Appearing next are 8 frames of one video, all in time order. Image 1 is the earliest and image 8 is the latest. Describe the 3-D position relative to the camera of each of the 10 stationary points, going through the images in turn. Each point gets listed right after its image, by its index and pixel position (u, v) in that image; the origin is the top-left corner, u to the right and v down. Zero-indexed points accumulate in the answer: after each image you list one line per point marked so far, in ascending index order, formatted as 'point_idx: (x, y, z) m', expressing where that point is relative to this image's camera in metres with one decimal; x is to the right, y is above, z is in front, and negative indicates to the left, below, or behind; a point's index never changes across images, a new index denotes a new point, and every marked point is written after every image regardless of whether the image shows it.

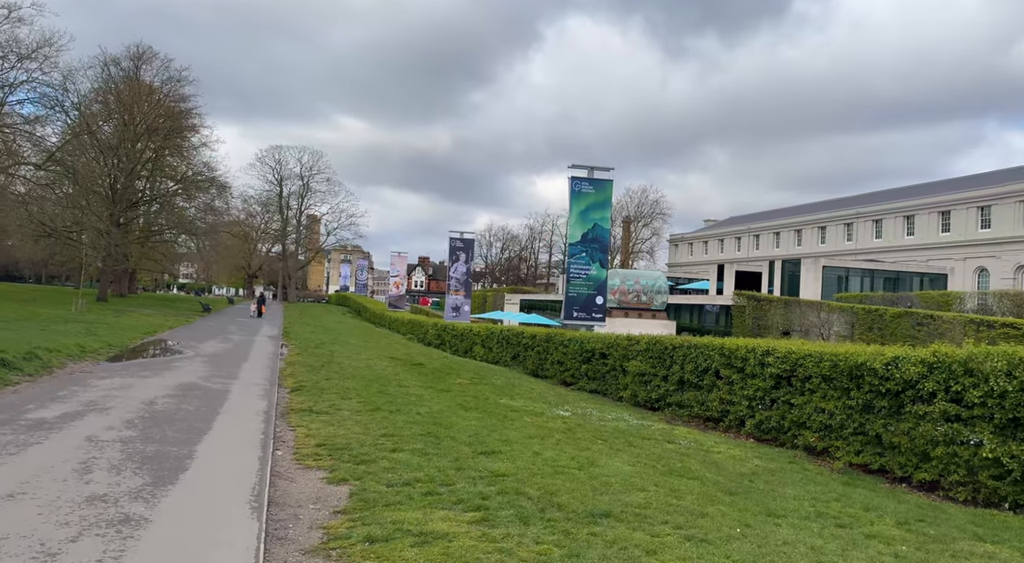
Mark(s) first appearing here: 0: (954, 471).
0: (+5.1, -2.2, +8.9) m
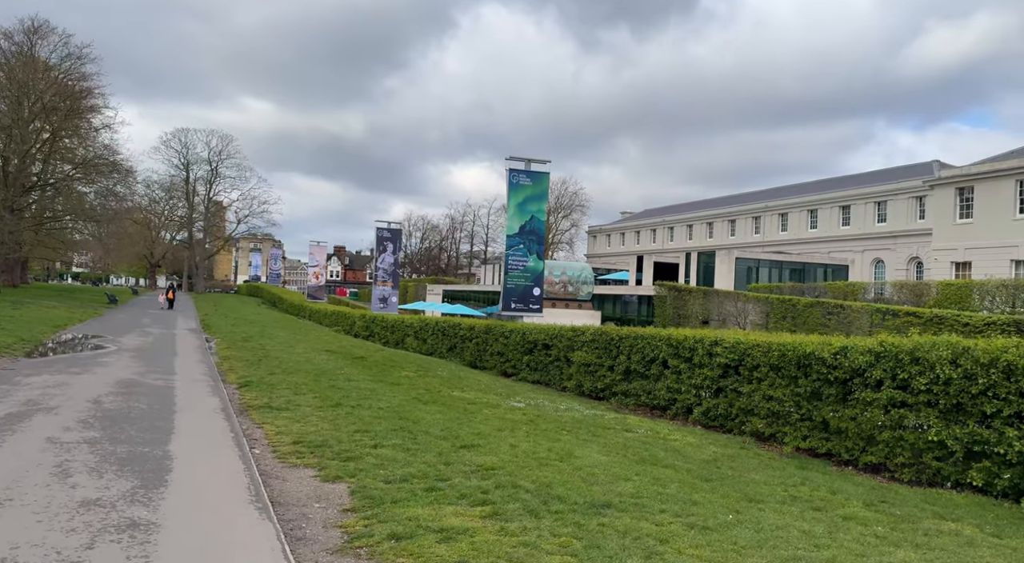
0: (+4.8, -2.1, +9.5) m
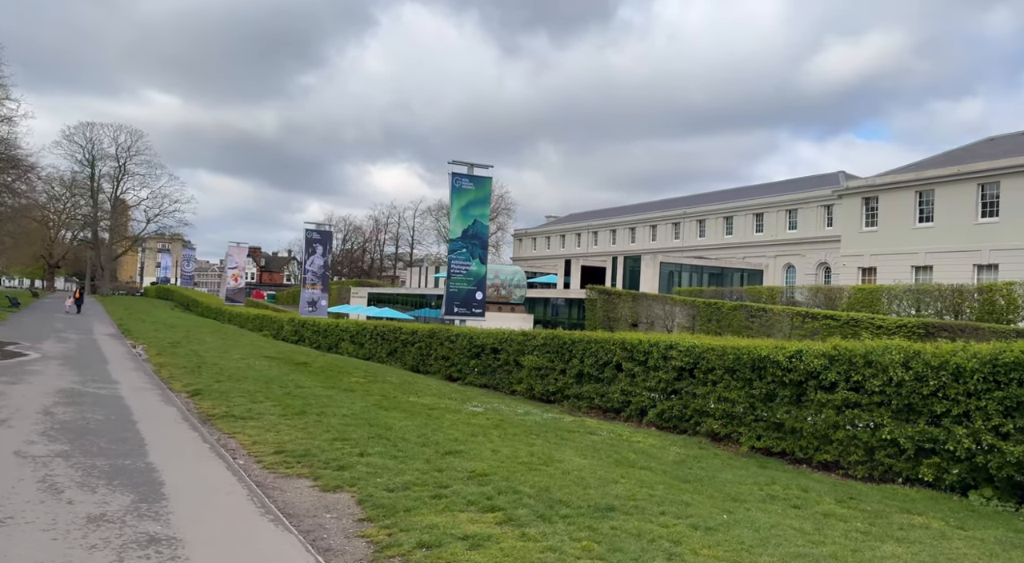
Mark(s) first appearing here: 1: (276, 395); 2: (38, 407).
0: (+4.5, -2.2, +10.0) m
1: (-3.9, -1.9, +12.8) m
2: (-5.9, -1.6, +9.7) m
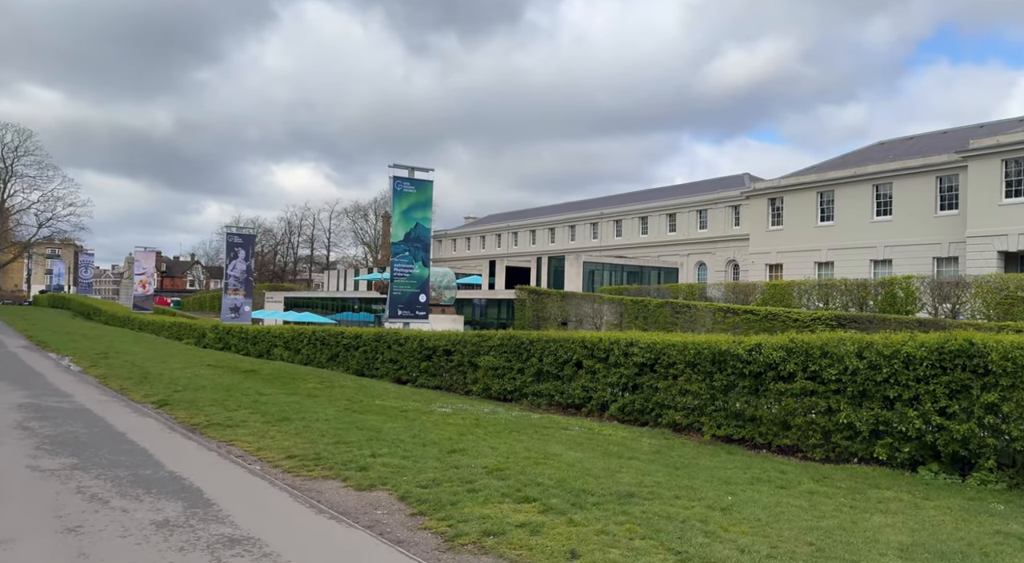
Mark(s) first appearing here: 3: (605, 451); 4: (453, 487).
0: (+4.2, -2.2, +10.8) m
1: (-4.4, -2.0, +12.7) m
2: (-6.1, -1.7, +9.4) m
3: (+1.1, -2.1, +9.6) m
4: (-0.5, -1.7, +6.4) m
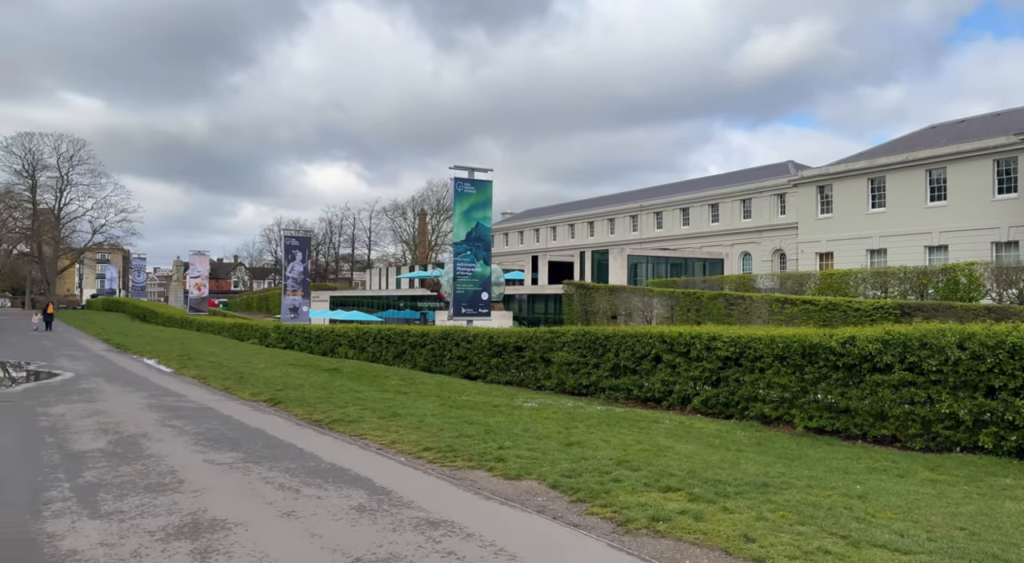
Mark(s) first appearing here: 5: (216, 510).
0: (+5.7, -2.1, +10.9) m
1: (-2.9, -2.1, +13.3) m
2: (-4.7, -1.8, +10.0) m
3: (+2.5, -2.1, +9.9) m
4: (+0.7, -1.7, +6.8) m
5: (-2.0, -1.6, +5.3) m
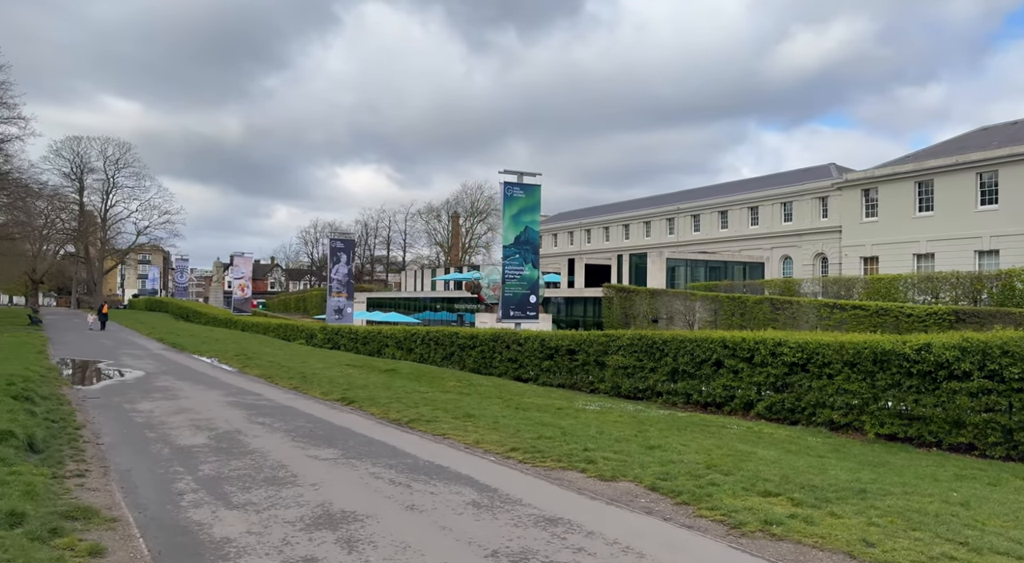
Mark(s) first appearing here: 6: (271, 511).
0: (+6.8, -2.2, +10.8) m
1: (-1.7, -2.1, +13.5) m
2: (-3.7, -1.8, +10.4) m
3: (+3.5, -2.2, +9.9) m
4: (+1.6, -1.8, +6.9) m
5: (-1.2, -1.6, +5.5) m
6: (-1.6, -1.6, +5.3) m
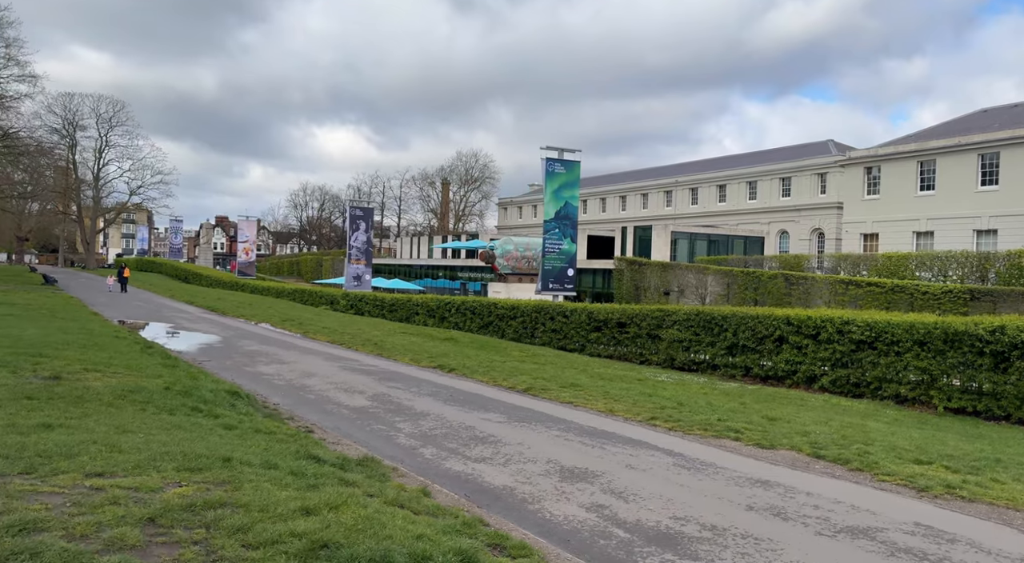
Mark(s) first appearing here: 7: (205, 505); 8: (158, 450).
0: (+8.4, -2.0, +11.6) m
1: (-0.1, -1.6, +14.2) m
2: (-2.0, -1.5, +11.1) m
3: (+5.2, -1.9, +10.7) m
4: (+3.3, -1.7, +7.6) m
5: (+0.5, -1.5, +6.2) m
6: (0.0, -1.5, +6.0) m
7: (-1.3, -1.0, +3.4) m
8: (-1.9, -0.9, +4.2) m
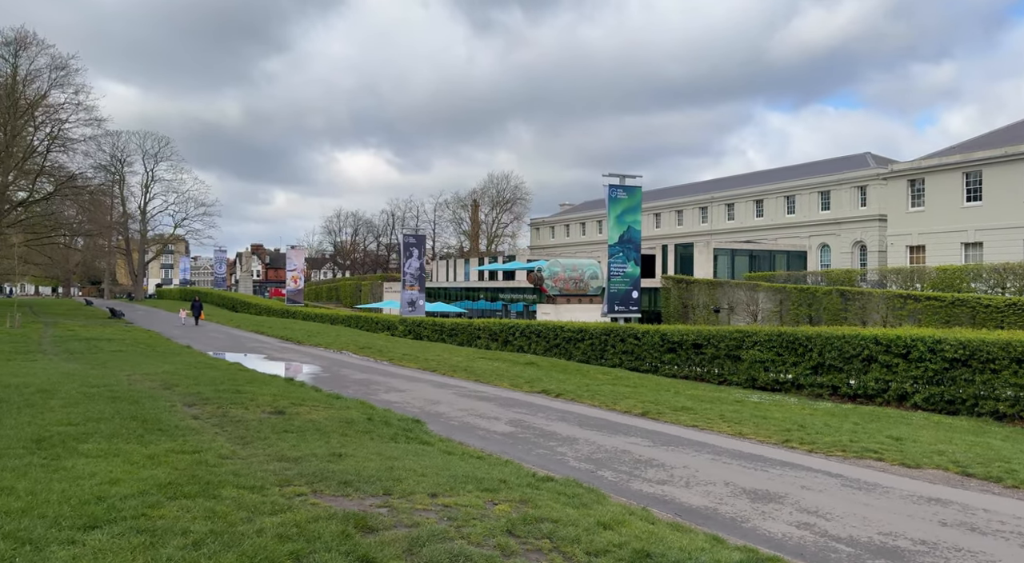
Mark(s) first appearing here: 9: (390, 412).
0: (+10.2, -2.2, +11.7) m
1: (+1.9, -2.2, +14.7) m
2: (-0.2, -2.0, +11.7) m
3: (+7.0, -2.3, +10.9) m
4: (+4.9, -1.9, +7.9) m
5: (+2.0, -1.8, +6.7) m
6: (+1.6, -1.8, +6.5) m
7: (+0.1, -1.3, +4.0) m
8: (-0.4, -1.2, +4.8) m
9: (-1.3, -1.4, +8.2) m
